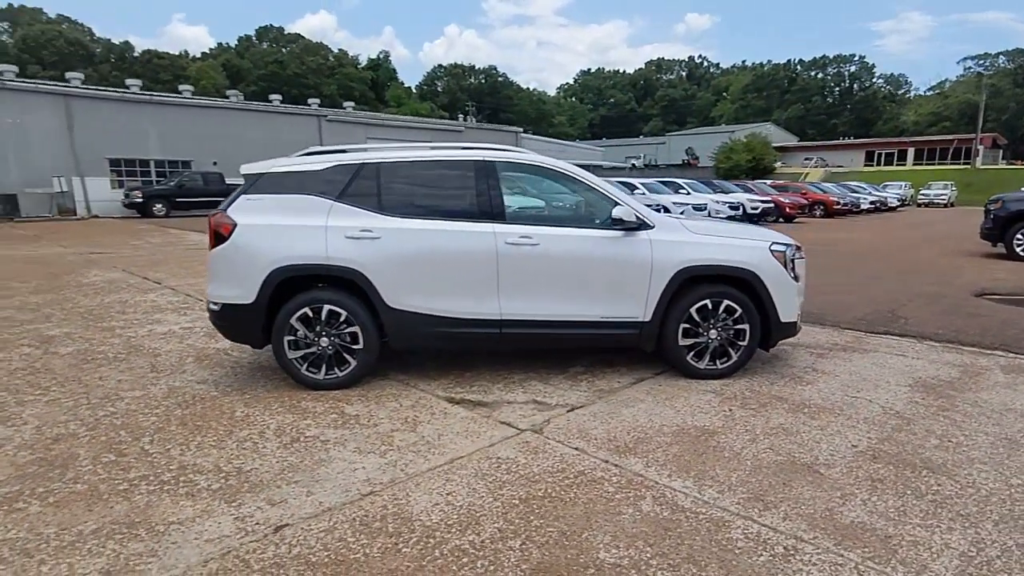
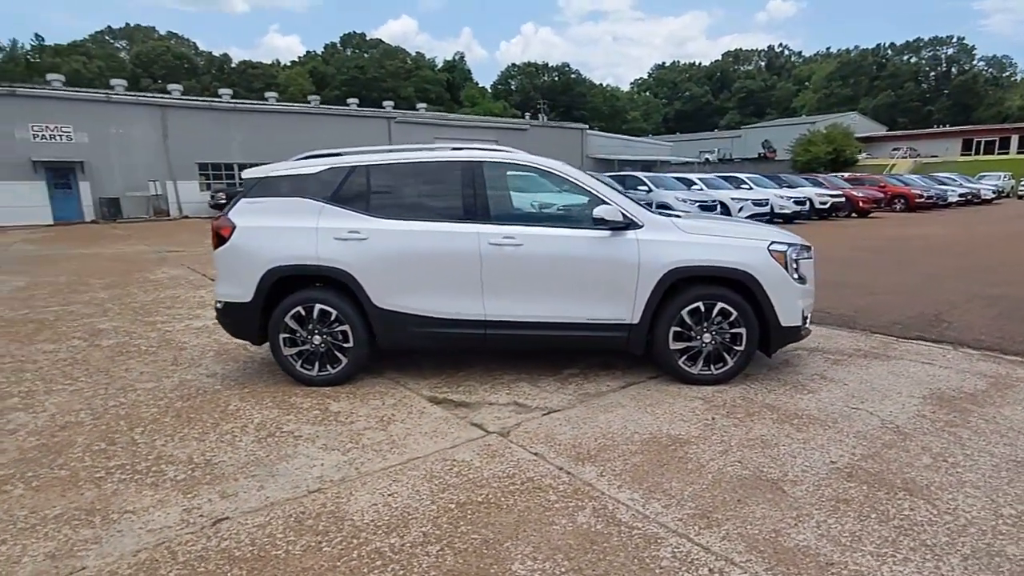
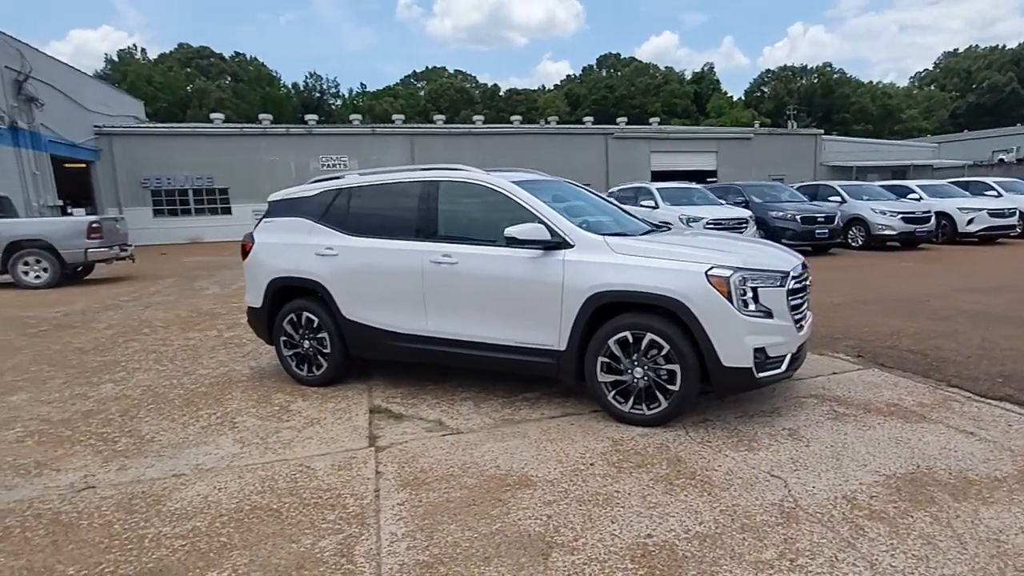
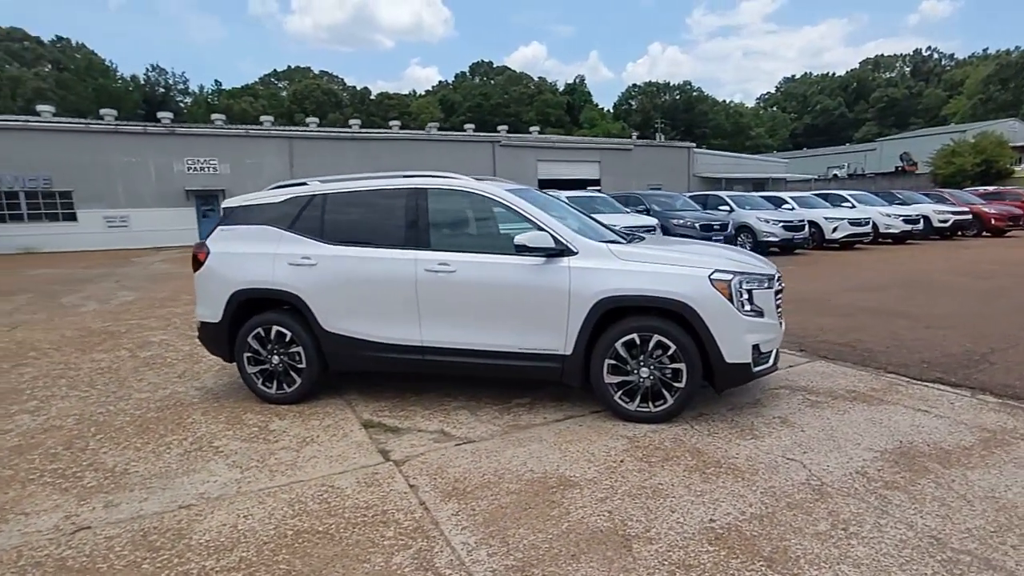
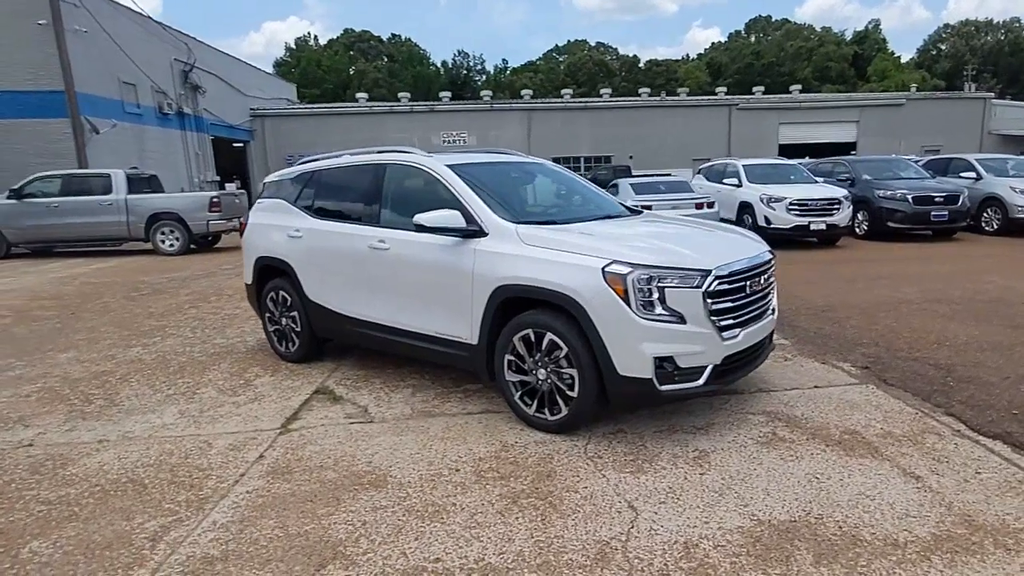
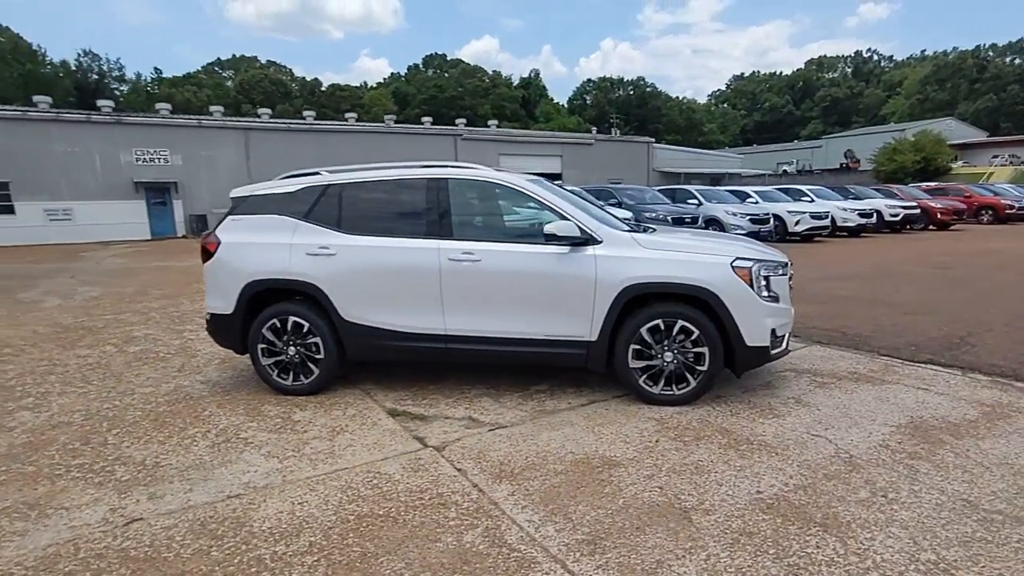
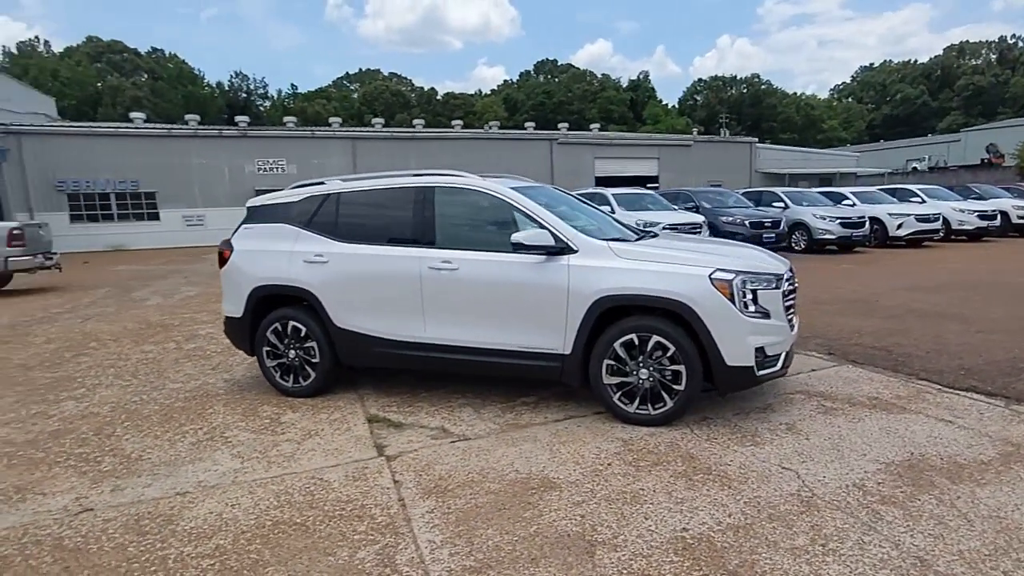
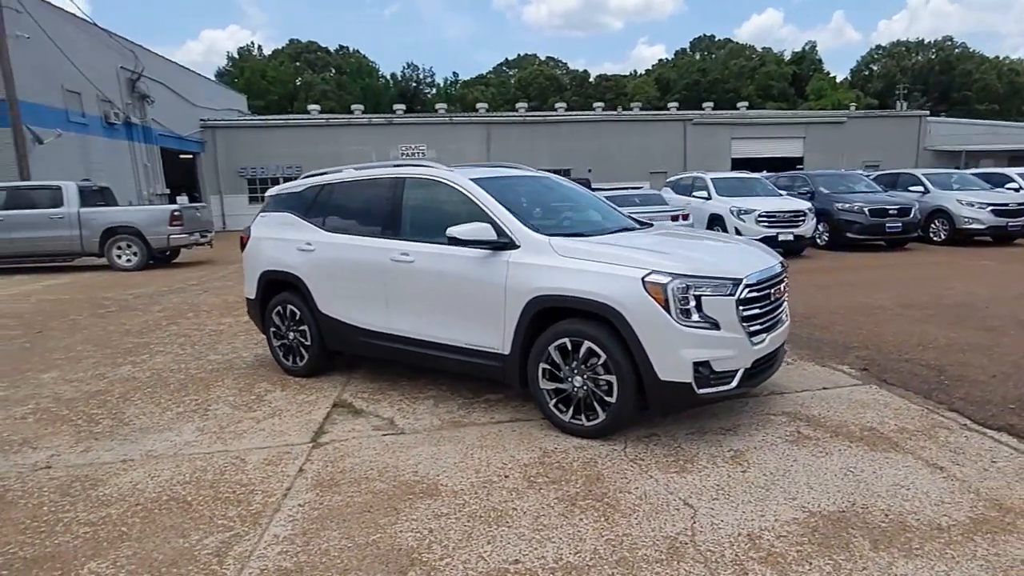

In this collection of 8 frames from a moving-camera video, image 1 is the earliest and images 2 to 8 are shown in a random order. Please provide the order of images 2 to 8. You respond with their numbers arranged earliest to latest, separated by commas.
2, 6, 4, 7, 3, 8, 5
